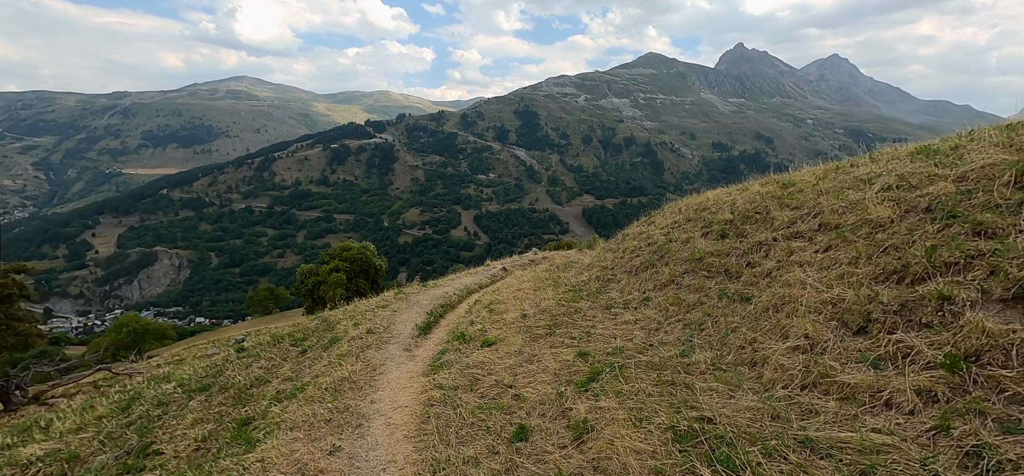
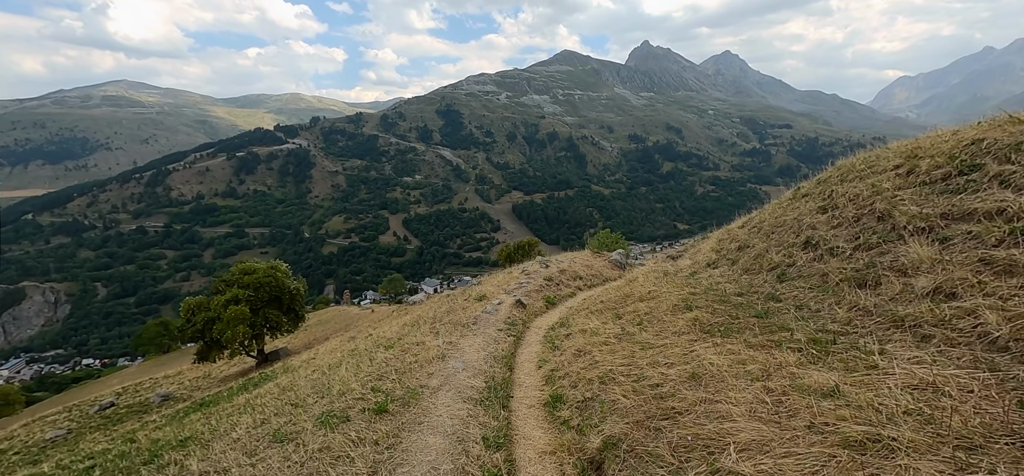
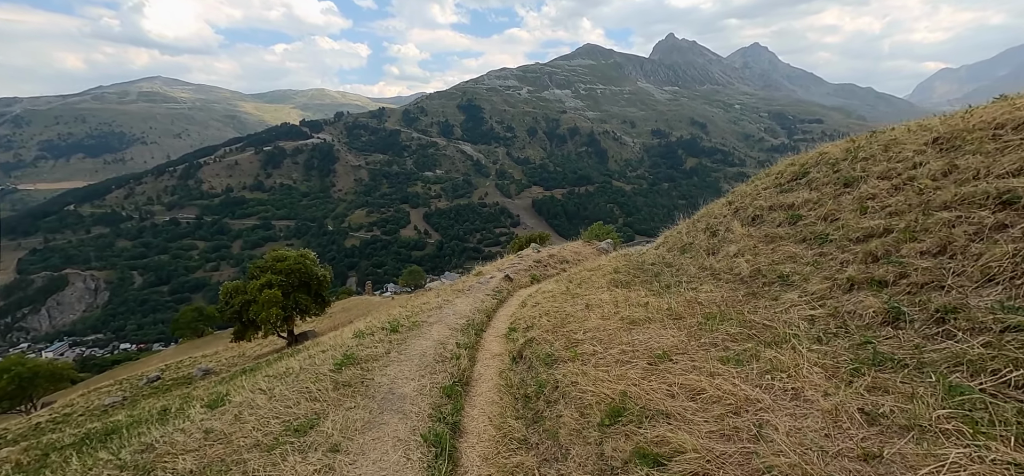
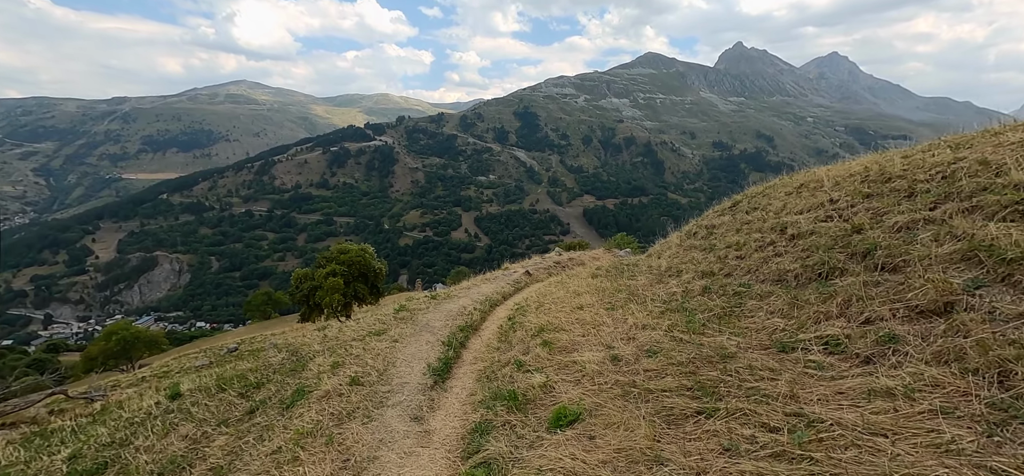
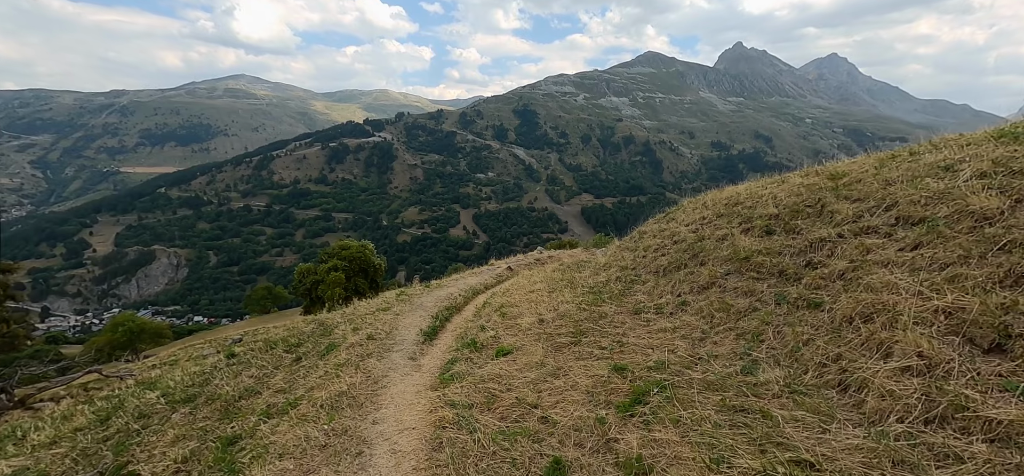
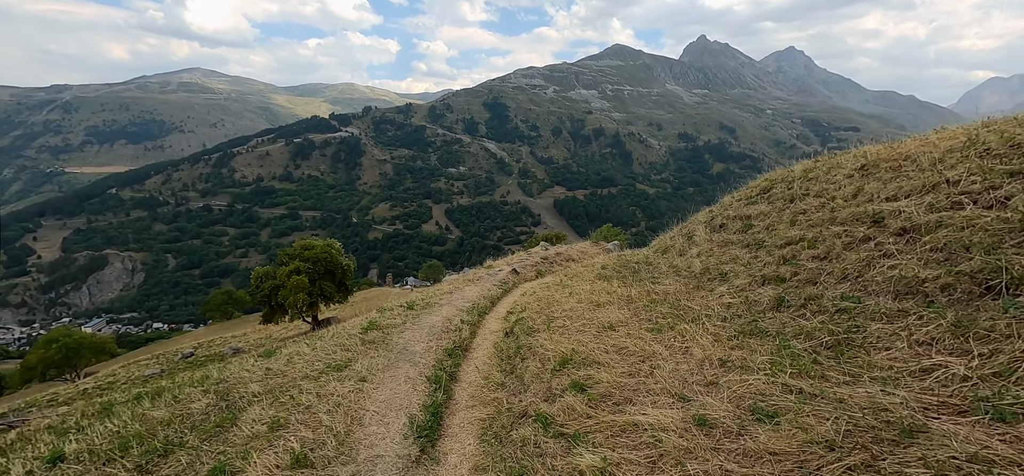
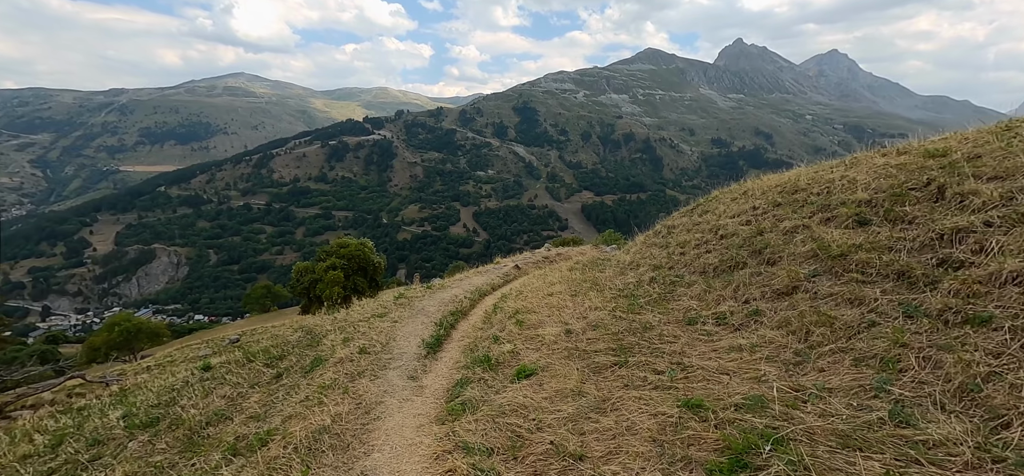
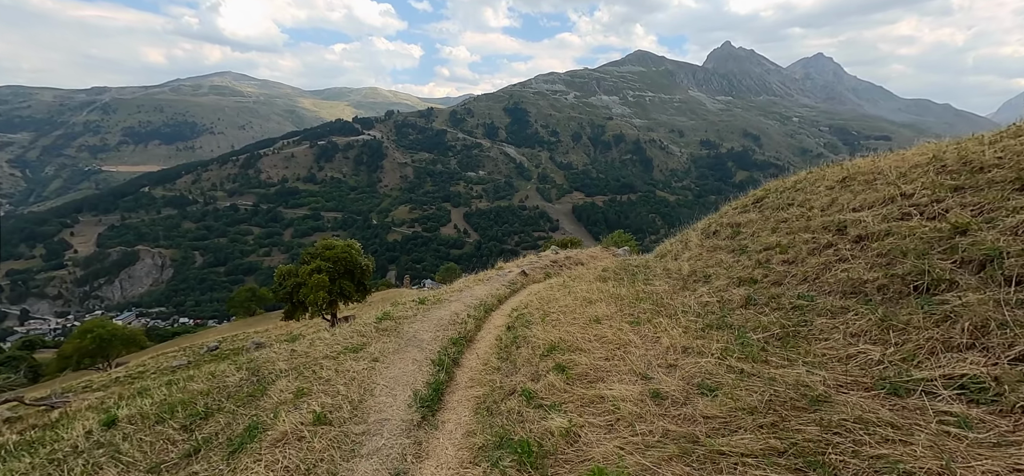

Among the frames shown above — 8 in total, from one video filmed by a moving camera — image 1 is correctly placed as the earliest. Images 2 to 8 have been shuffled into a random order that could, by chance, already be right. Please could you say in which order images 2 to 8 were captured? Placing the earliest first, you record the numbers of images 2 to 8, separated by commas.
5, 7, 4, 8, 6, 3, 2
